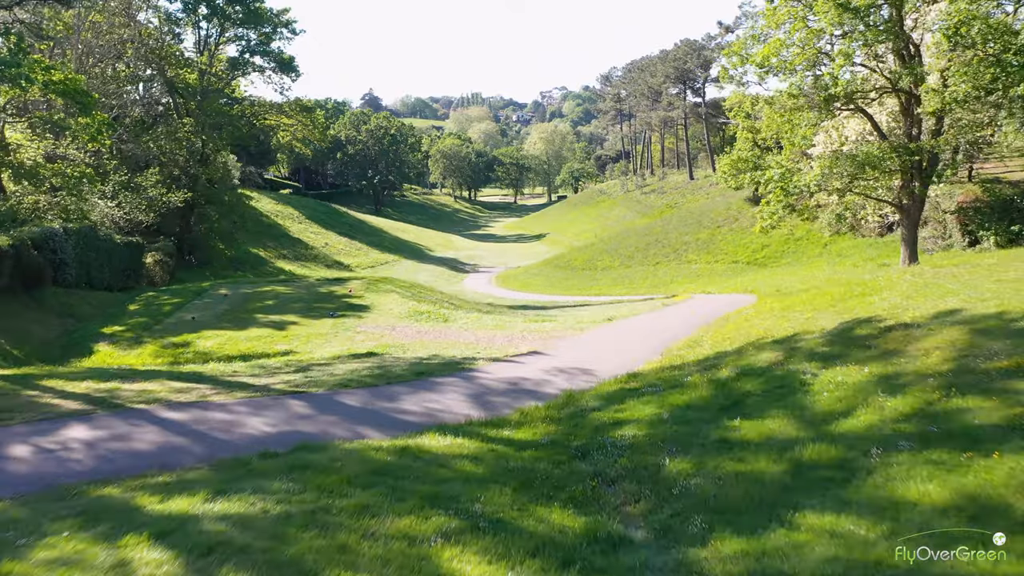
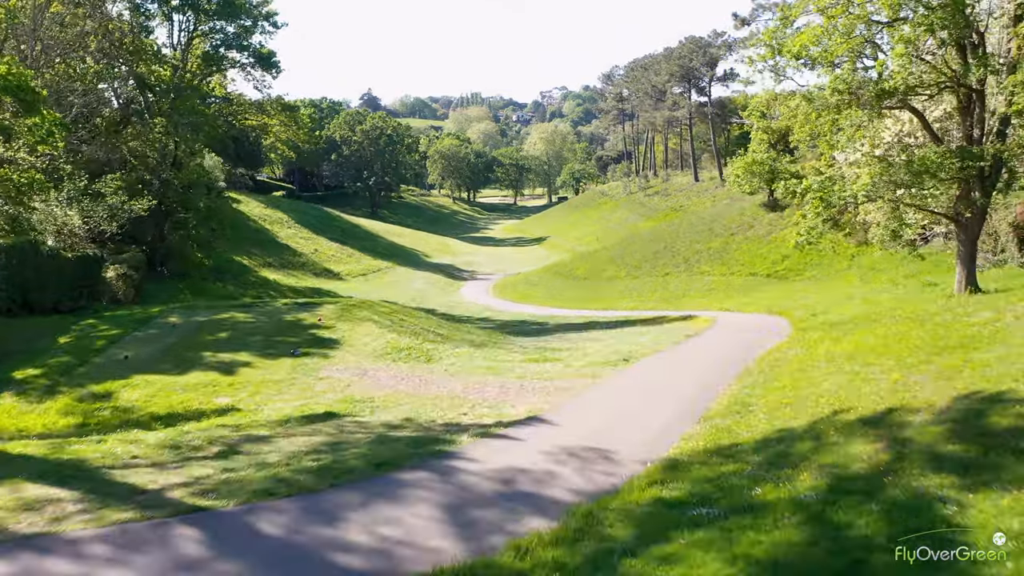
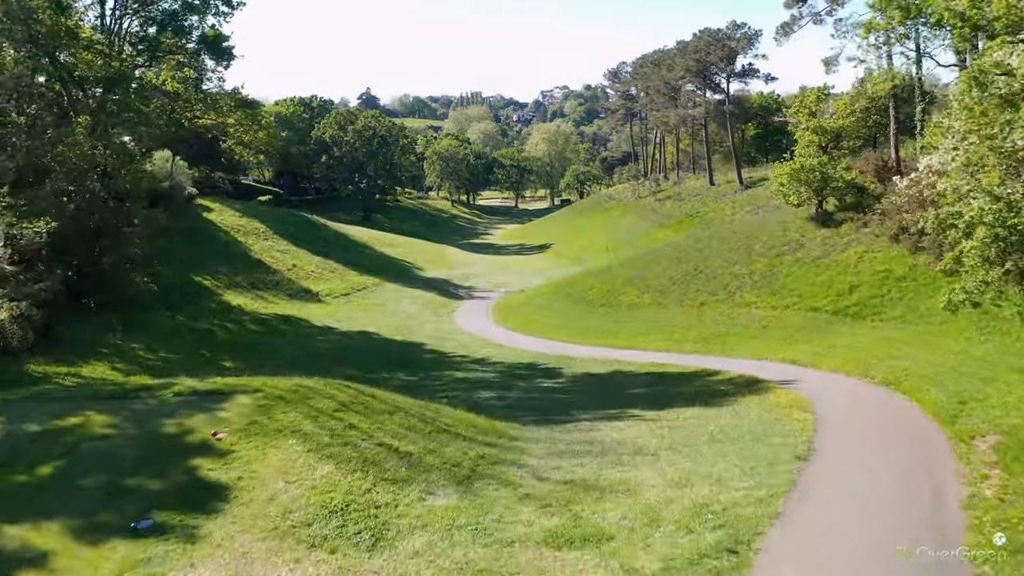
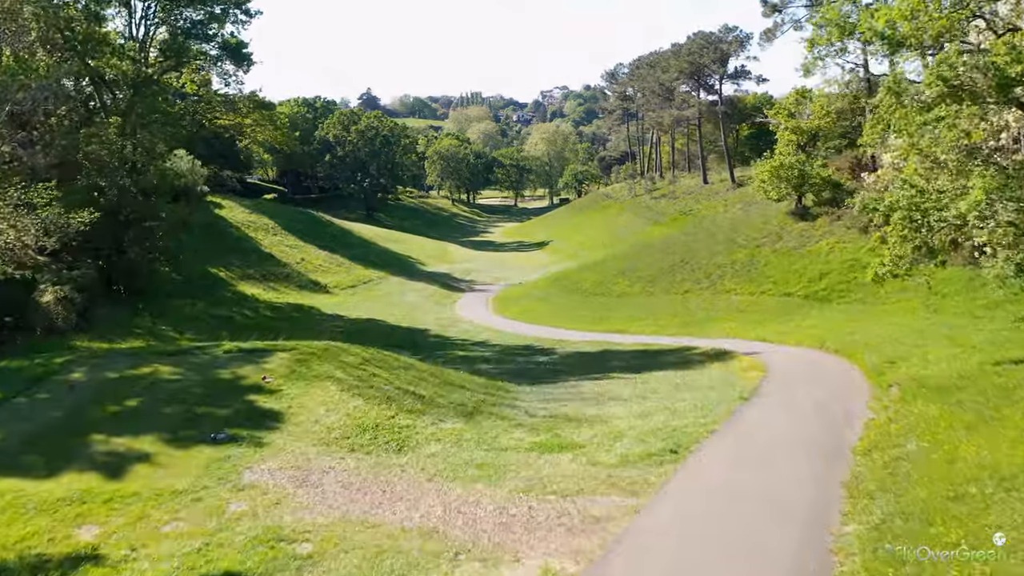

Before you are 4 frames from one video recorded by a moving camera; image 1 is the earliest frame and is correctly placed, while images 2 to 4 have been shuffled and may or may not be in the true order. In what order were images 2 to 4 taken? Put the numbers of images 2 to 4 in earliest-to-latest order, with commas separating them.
2, 4, 3
